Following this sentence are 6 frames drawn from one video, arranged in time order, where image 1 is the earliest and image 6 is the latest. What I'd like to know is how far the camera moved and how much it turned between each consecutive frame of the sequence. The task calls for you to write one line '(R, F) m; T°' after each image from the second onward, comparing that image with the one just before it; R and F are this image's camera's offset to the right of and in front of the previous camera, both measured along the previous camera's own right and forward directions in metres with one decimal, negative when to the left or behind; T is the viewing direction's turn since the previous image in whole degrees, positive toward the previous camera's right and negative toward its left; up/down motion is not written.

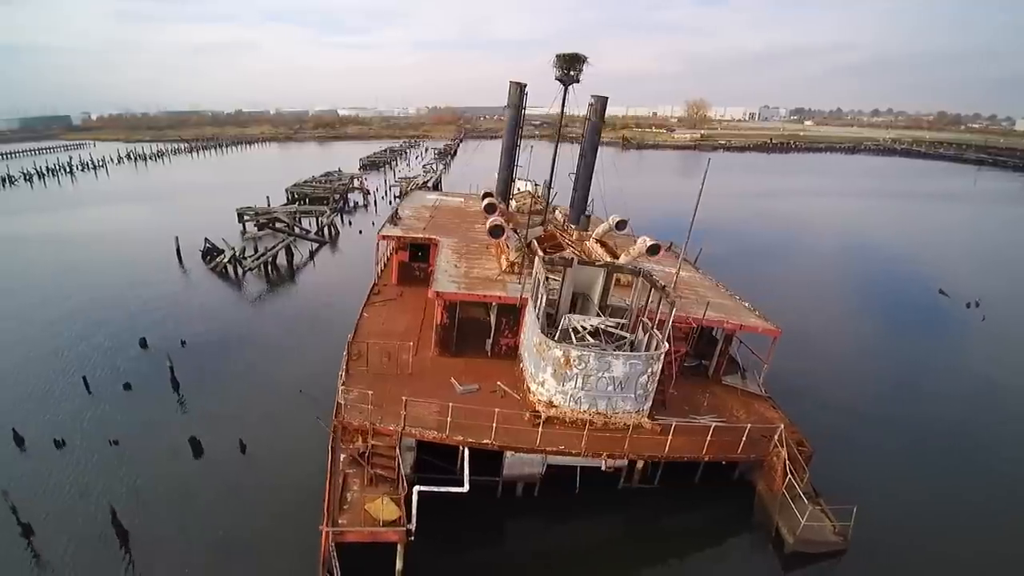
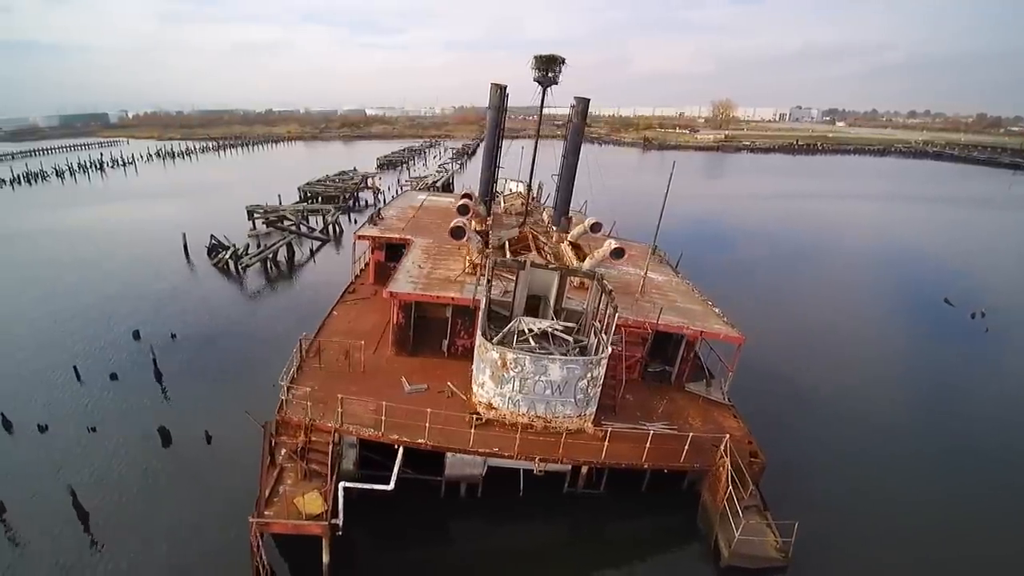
(+2.2, 0.0) m; -3°
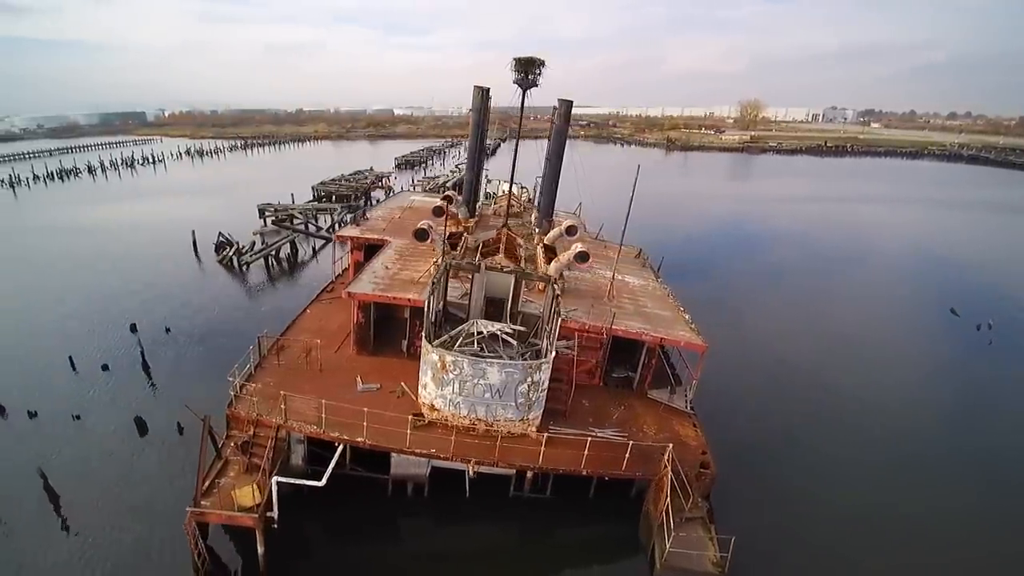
(+2.2, 0.0) m; -3°
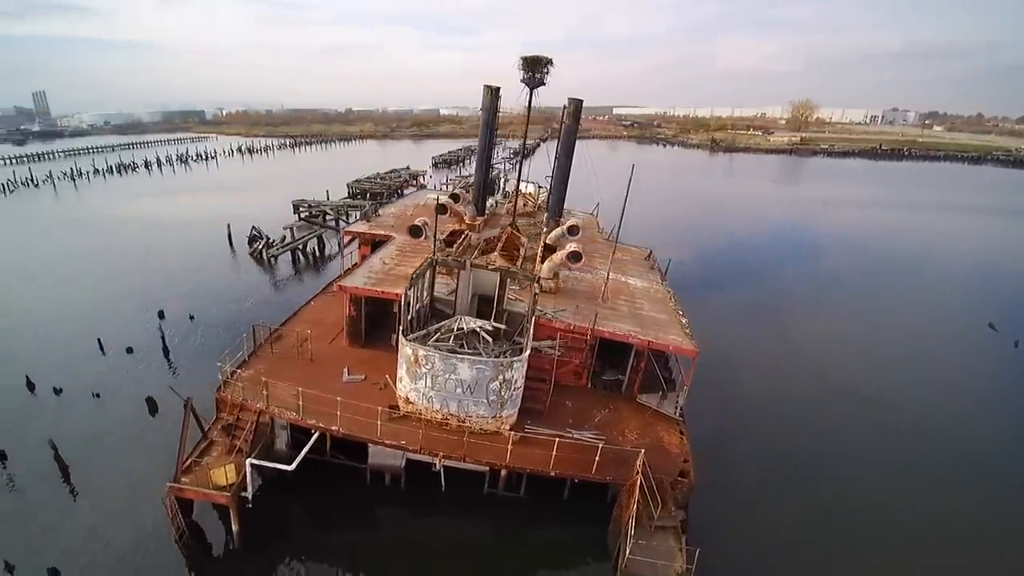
(+1.8, 0.0) m; -5°
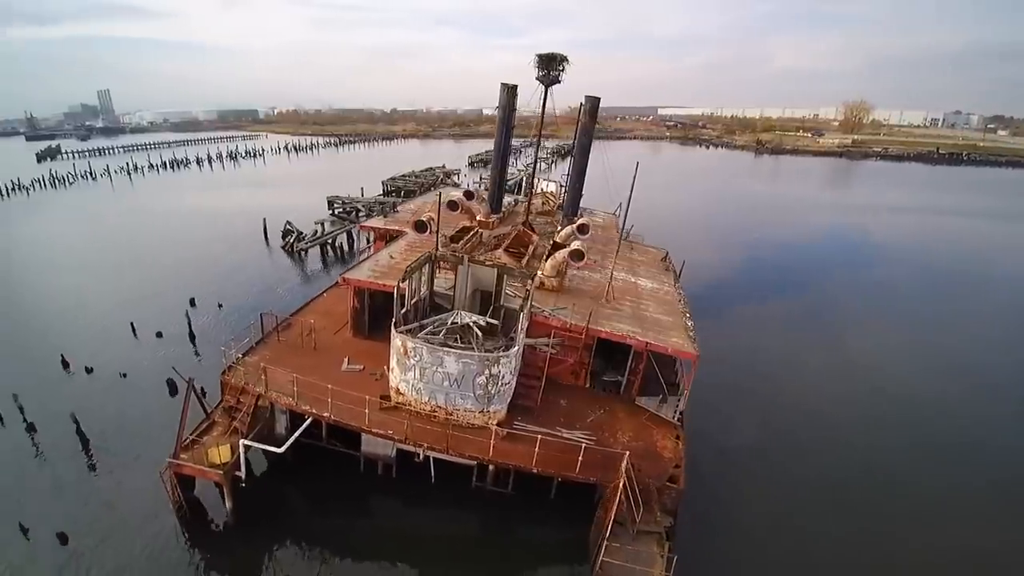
(+1.3, 0.0) m; -4°
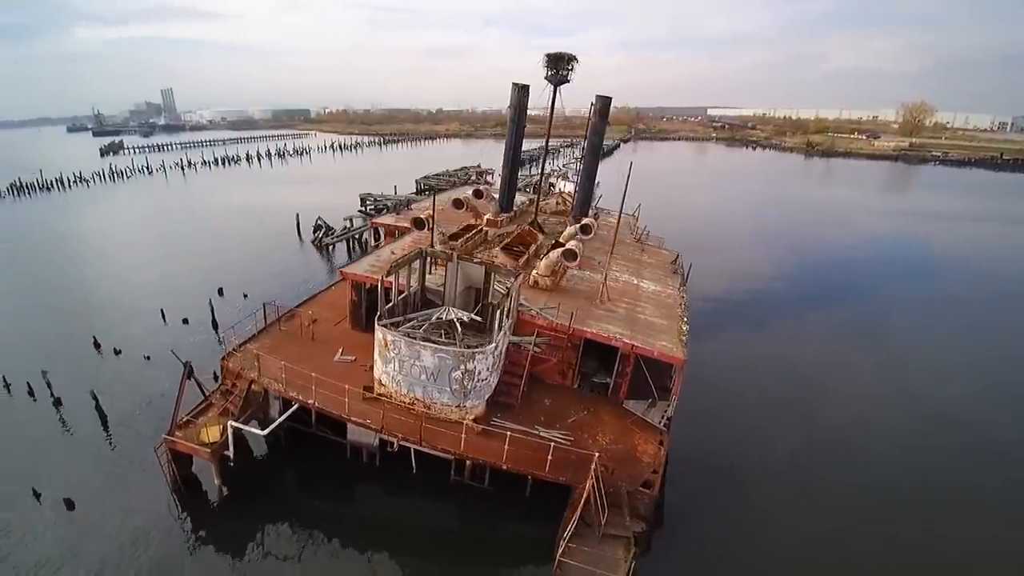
(+1.7, -0.1) m; -5°
